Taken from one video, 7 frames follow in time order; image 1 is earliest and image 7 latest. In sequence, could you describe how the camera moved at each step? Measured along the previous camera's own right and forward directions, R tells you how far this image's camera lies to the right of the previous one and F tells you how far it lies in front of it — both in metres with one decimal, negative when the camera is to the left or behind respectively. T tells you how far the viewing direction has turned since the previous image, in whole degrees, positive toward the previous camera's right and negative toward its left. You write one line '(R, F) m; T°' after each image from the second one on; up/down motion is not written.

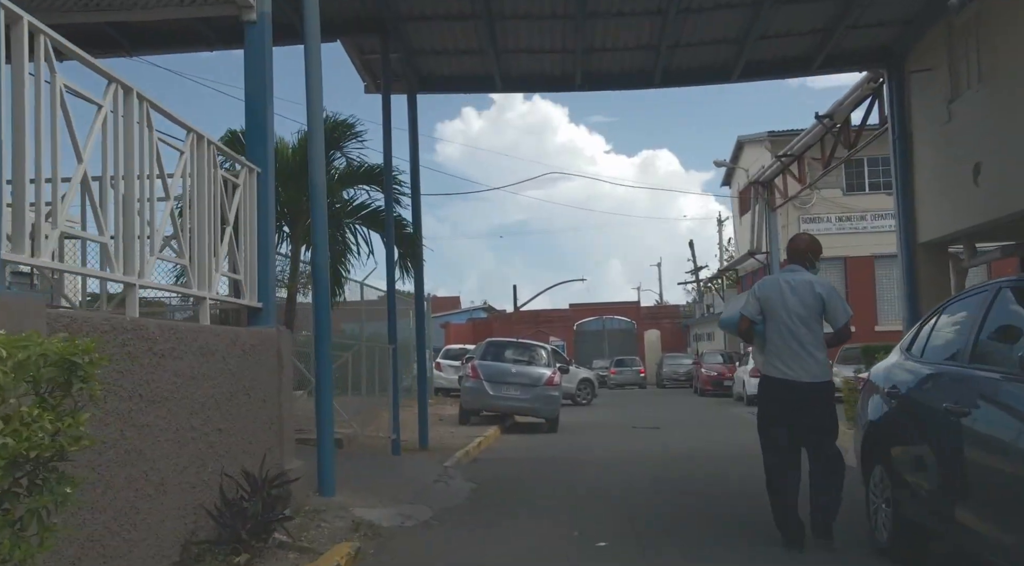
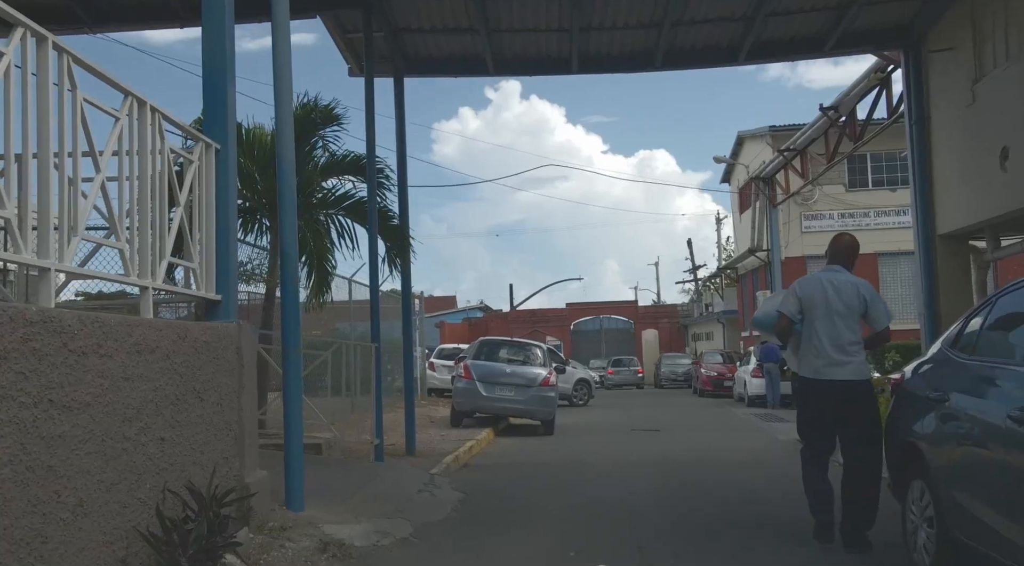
(0.0, +0.7) m; 0°
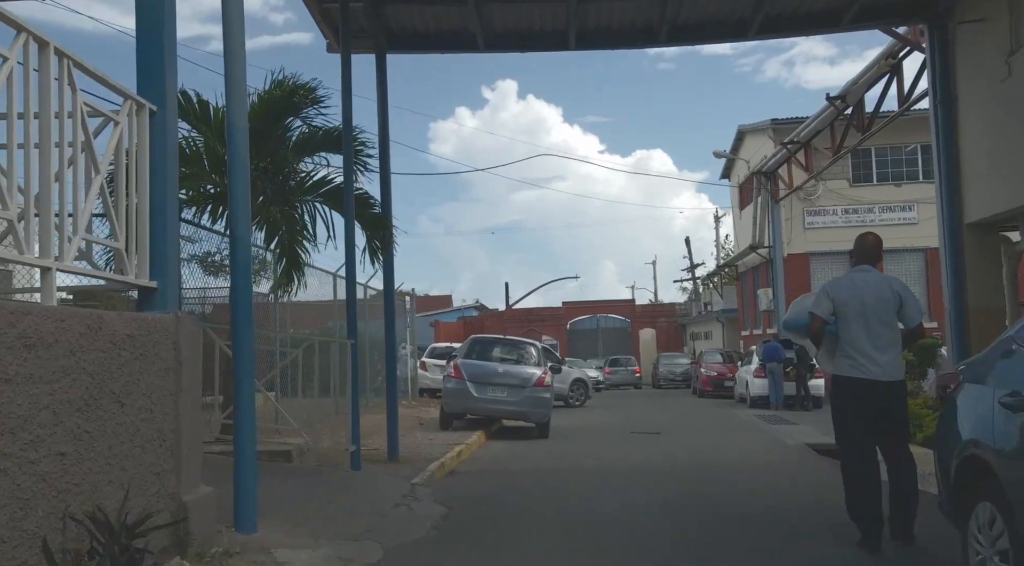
(+0.1, +0.8) m; 0°
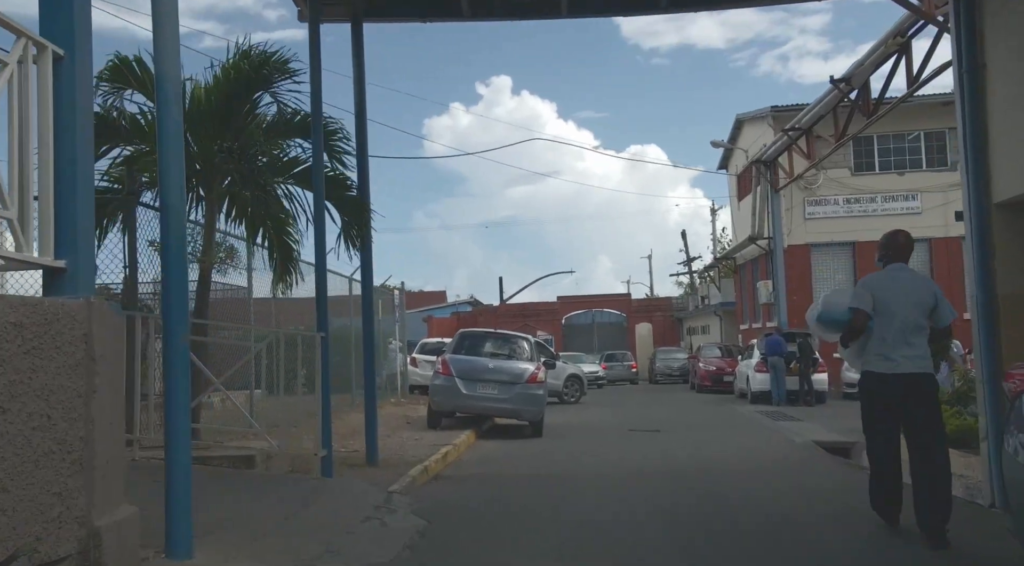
(+0.1, +0.8) m; 0°
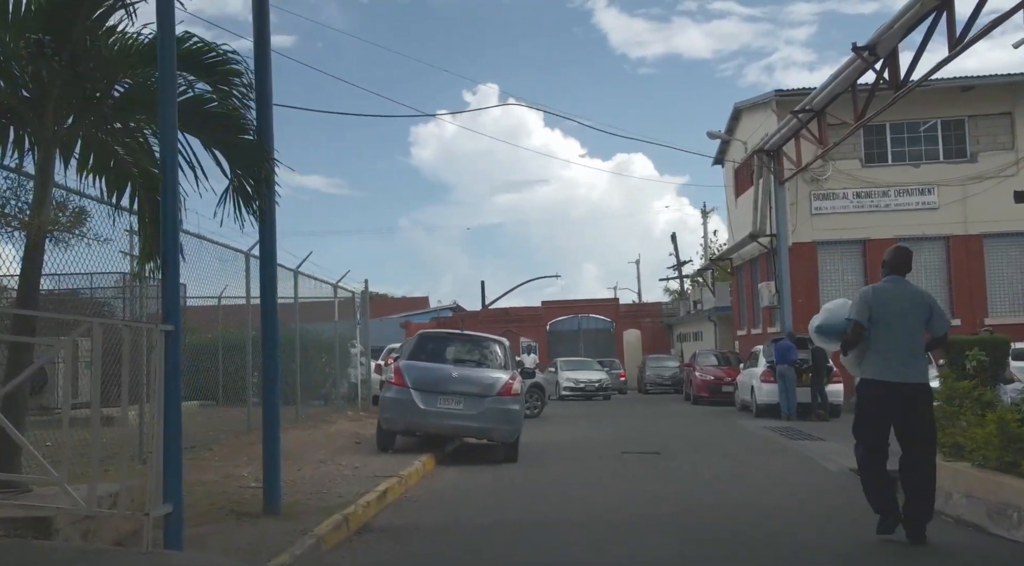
(+0.2, +2.5) m; +1°
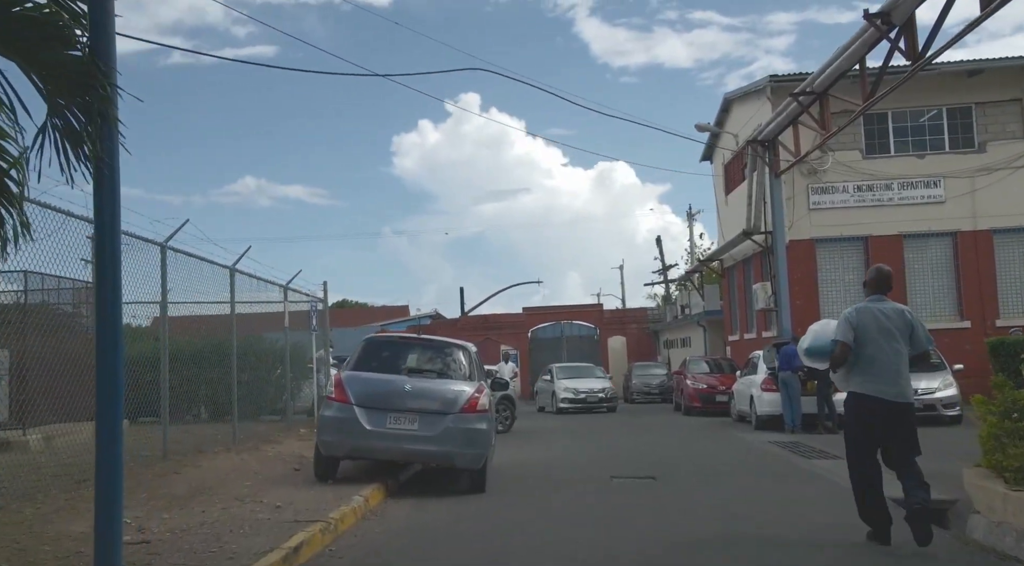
(+0.2, +1.9) m; +1°
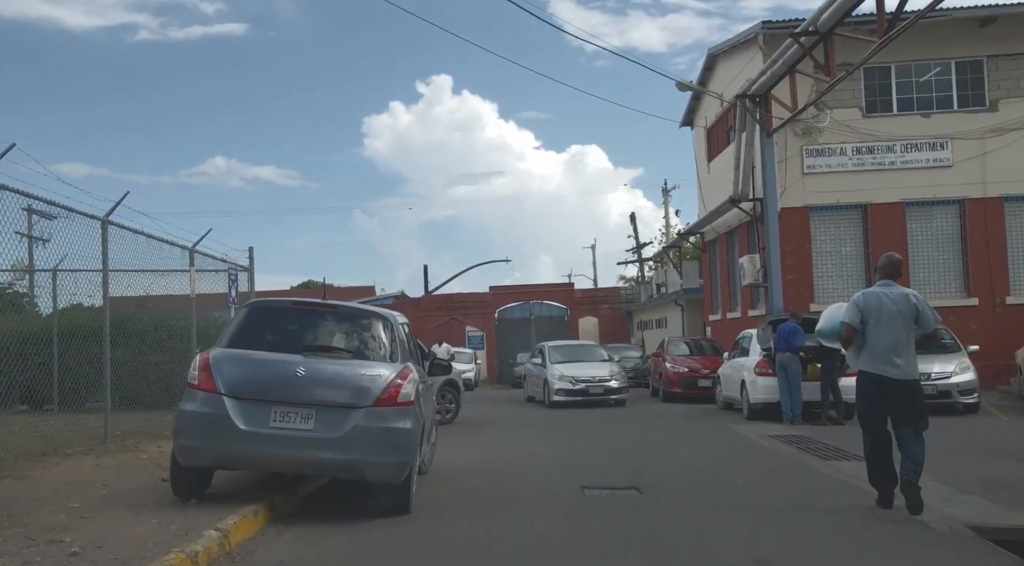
(+0.3, +2.6) m; +2°
